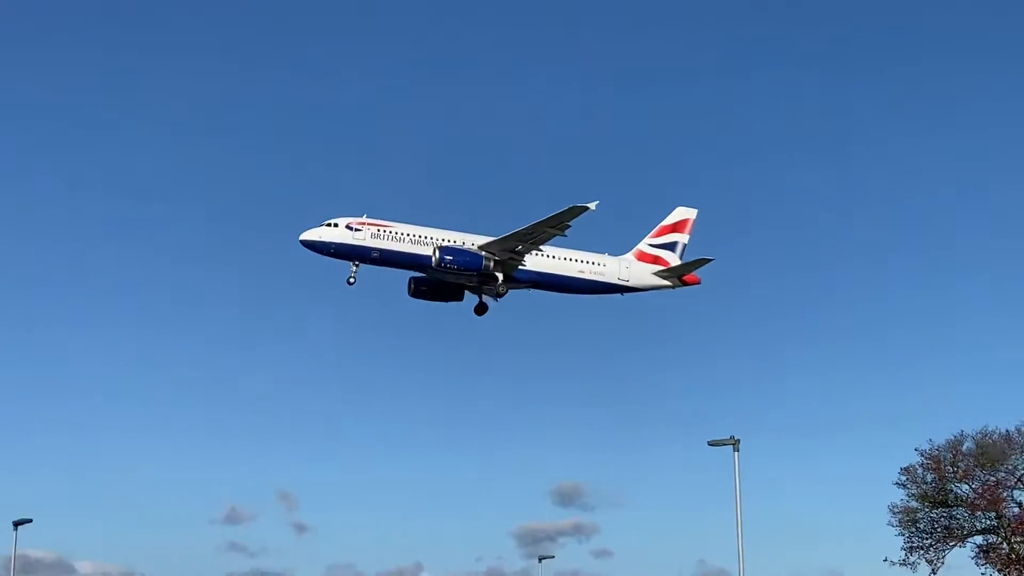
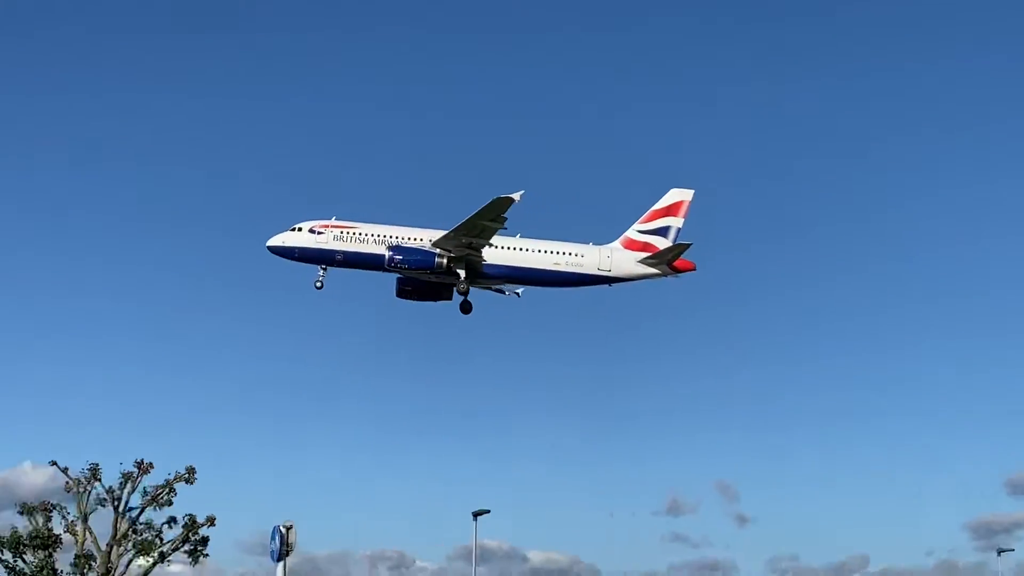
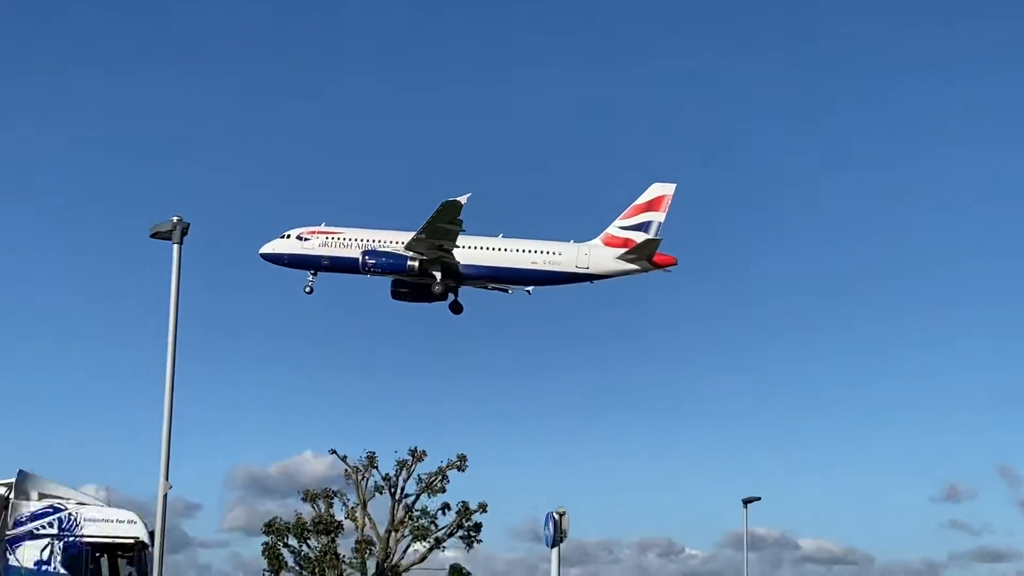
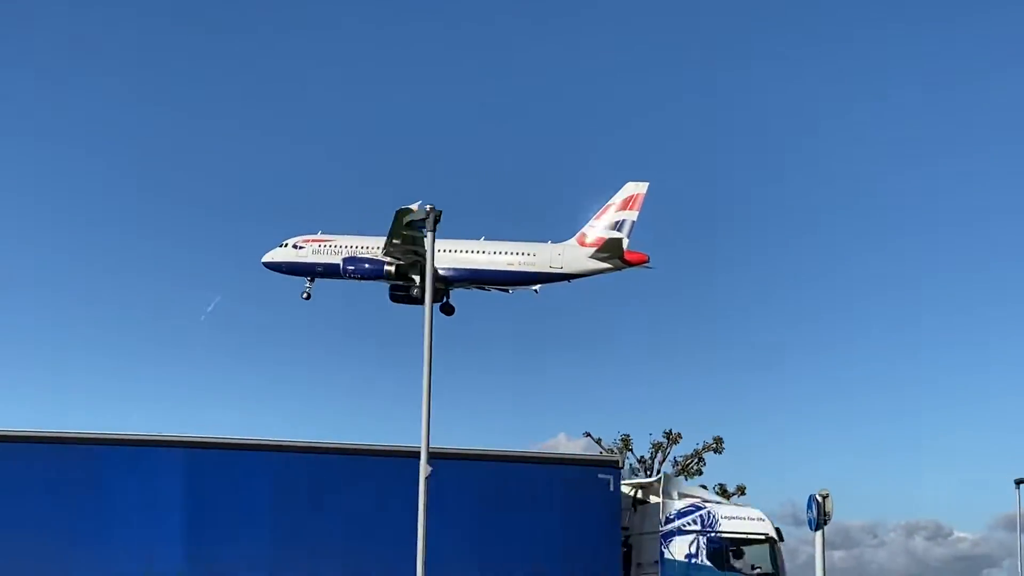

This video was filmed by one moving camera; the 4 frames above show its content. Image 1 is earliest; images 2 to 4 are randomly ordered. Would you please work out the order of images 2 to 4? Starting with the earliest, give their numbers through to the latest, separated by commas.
2, 3, 4
